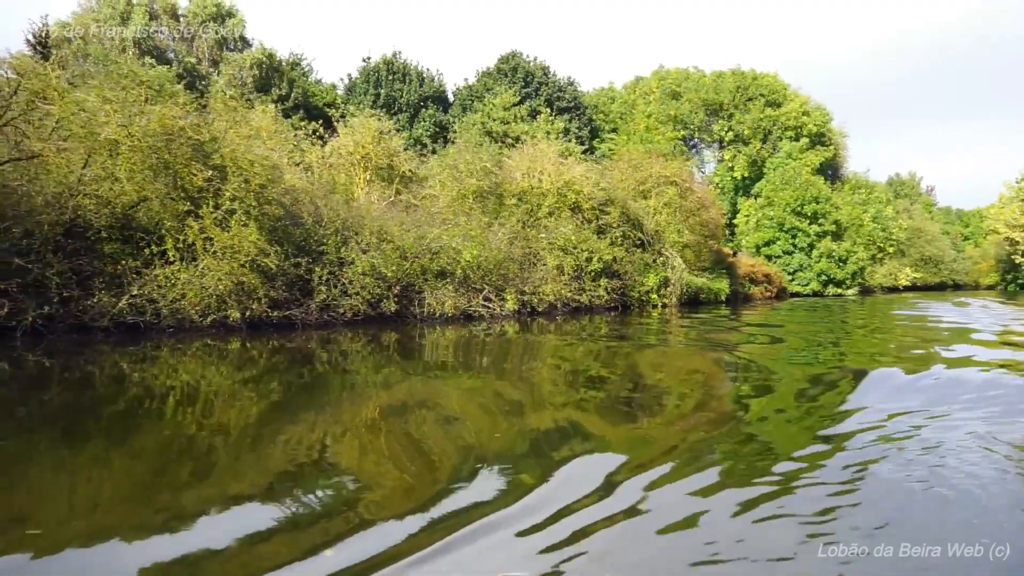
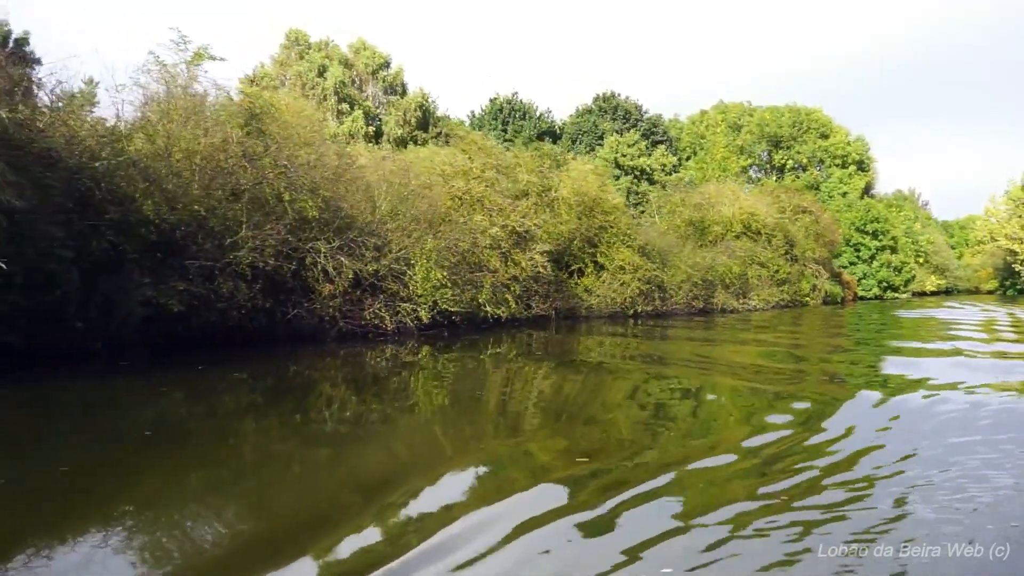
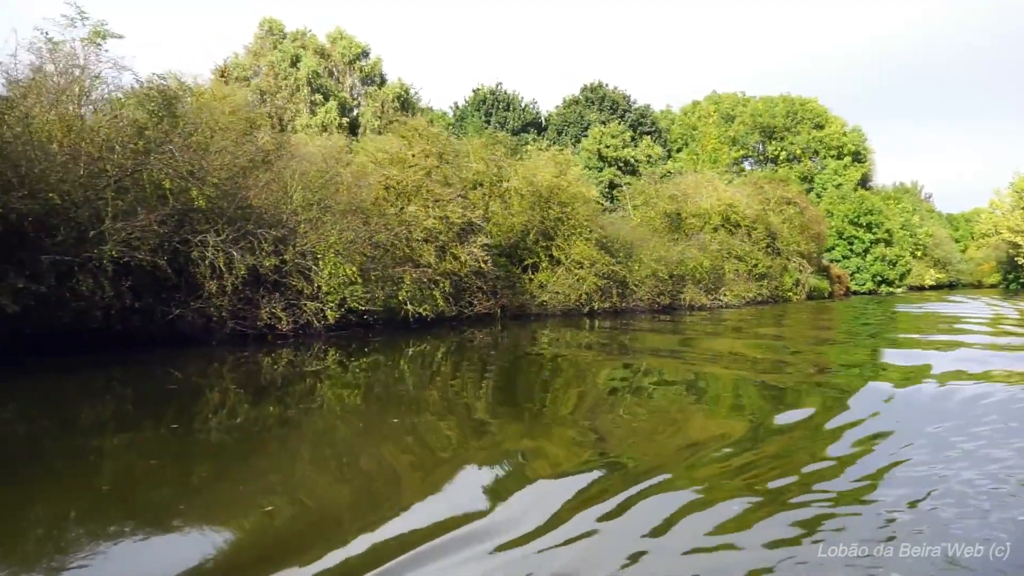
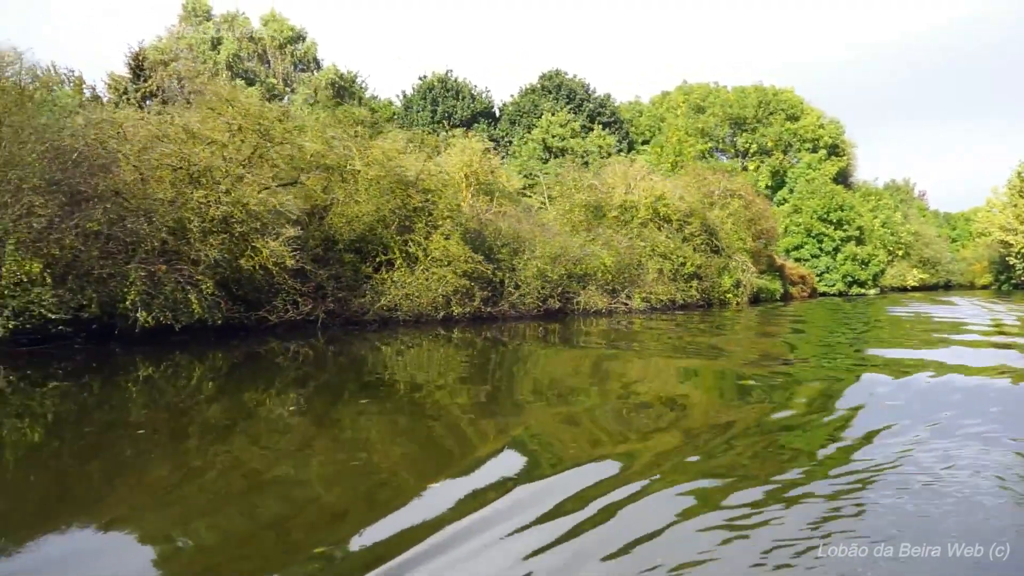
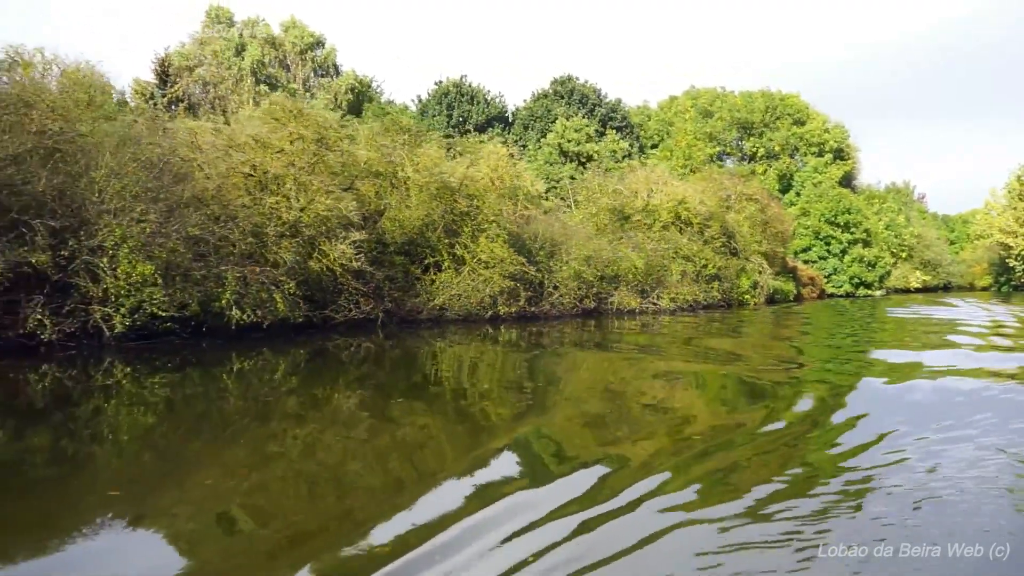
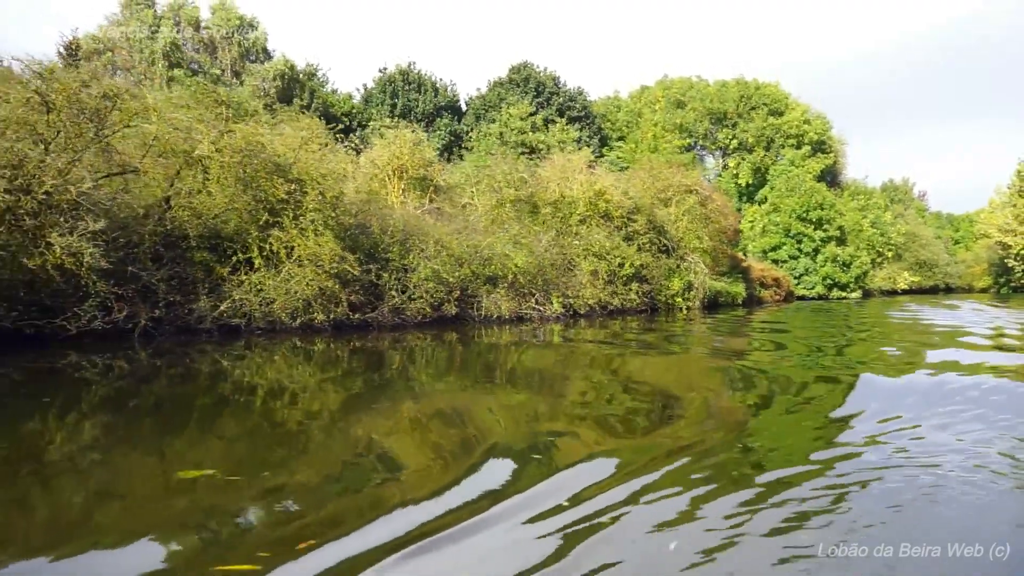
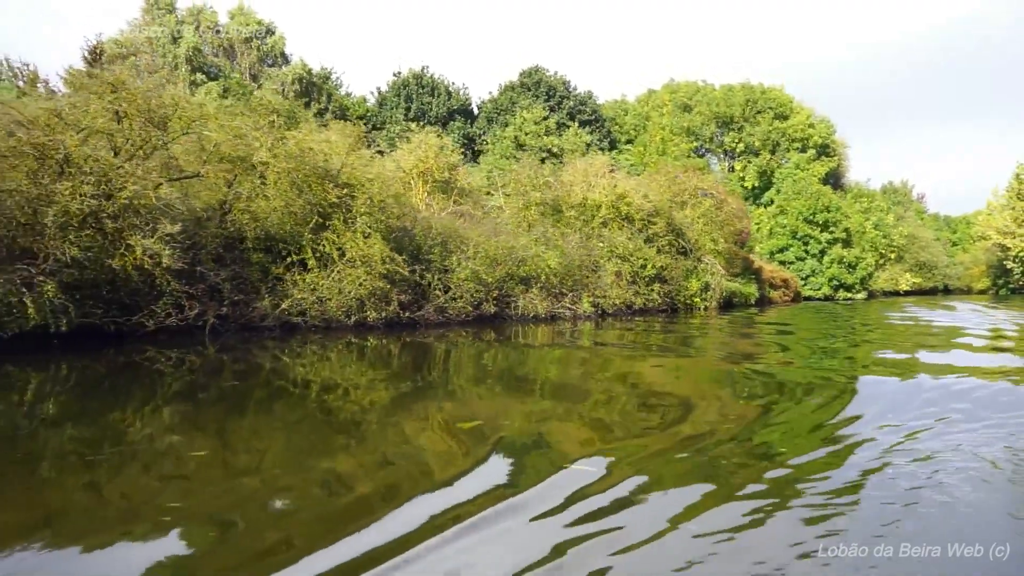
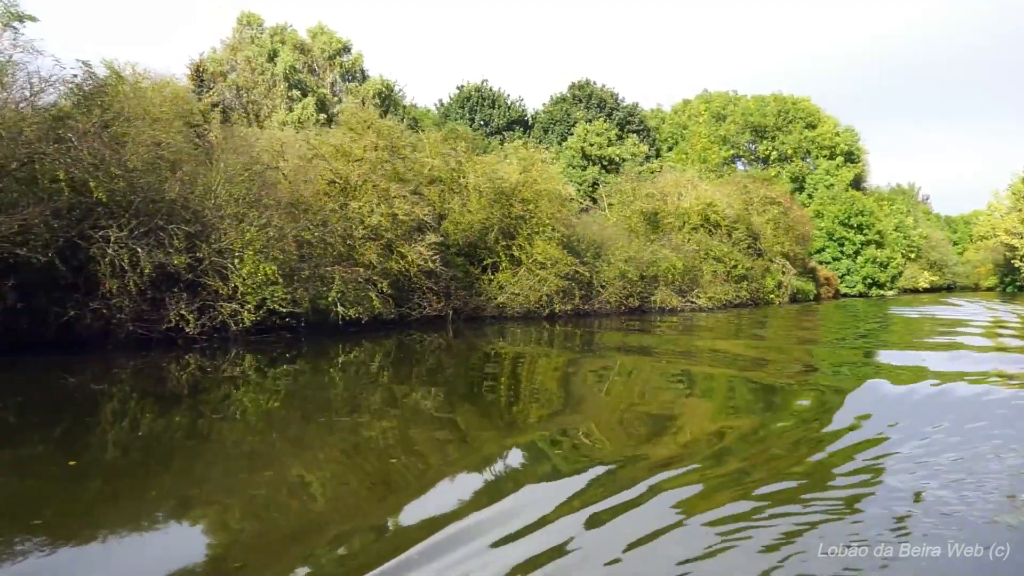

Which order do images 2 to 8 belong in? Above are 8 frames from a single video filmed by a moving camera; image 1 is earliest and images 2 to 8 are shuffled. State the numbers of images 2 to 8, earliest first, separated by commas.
6, 7, 4, 5, 8, 3, 2
